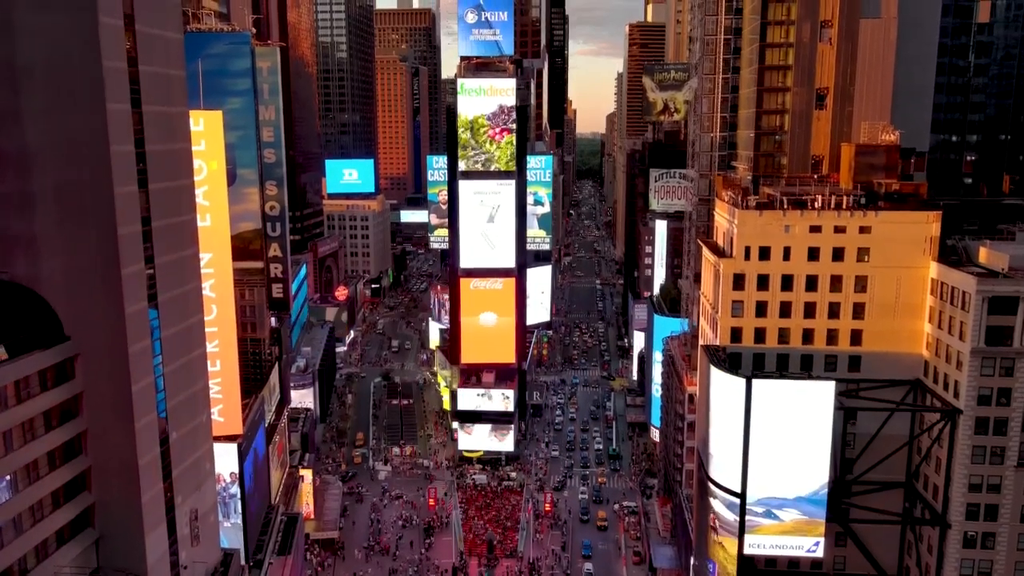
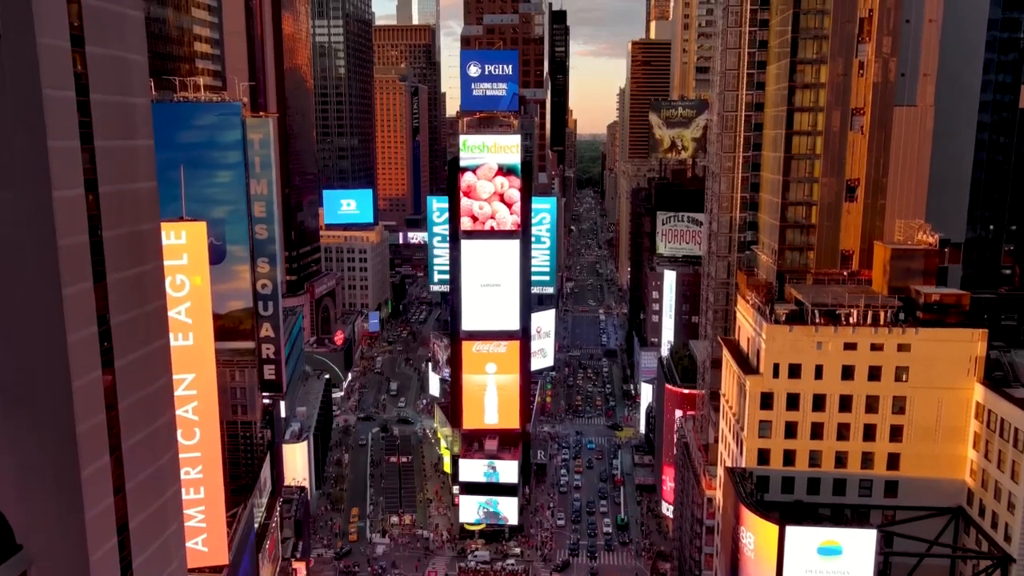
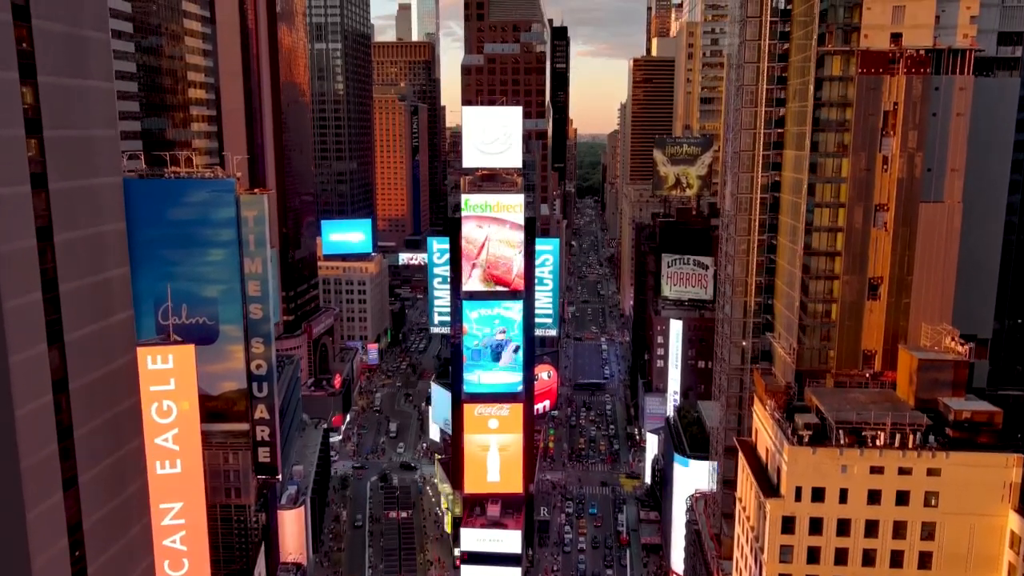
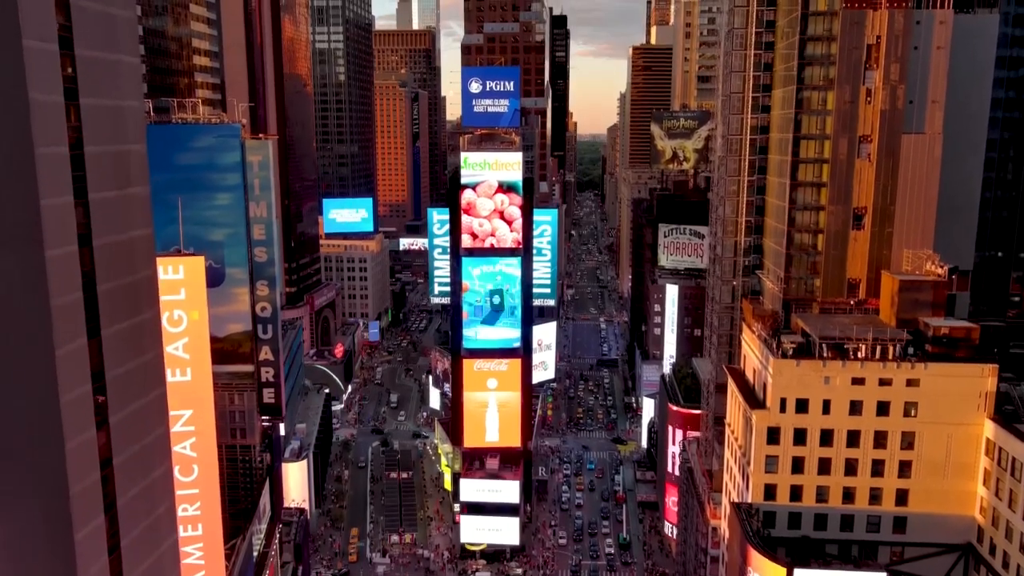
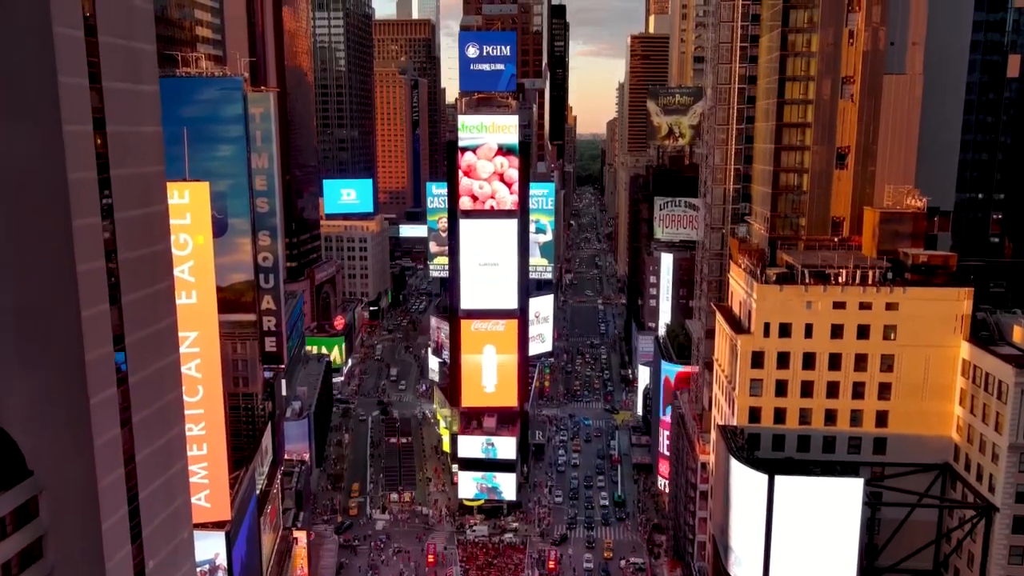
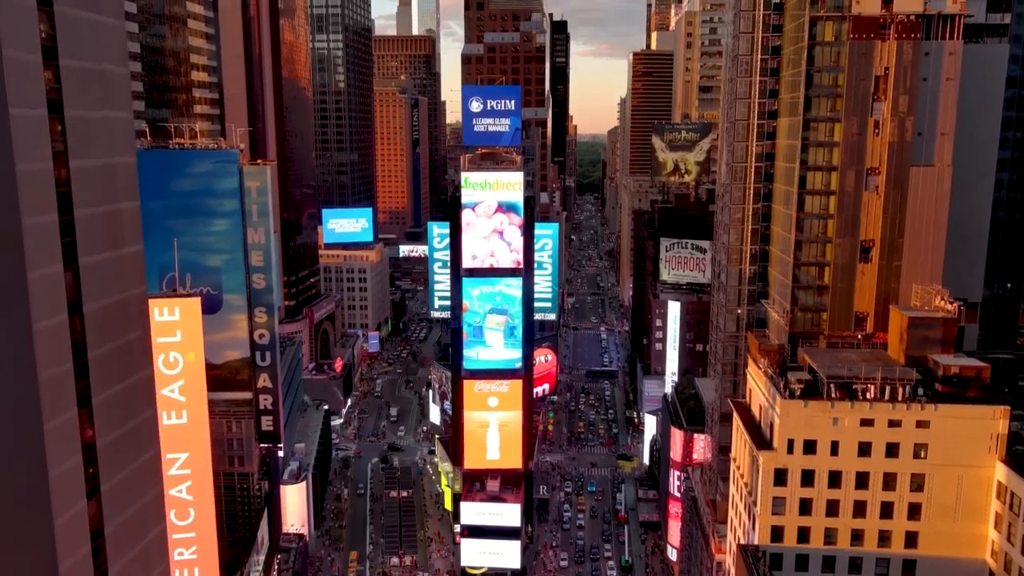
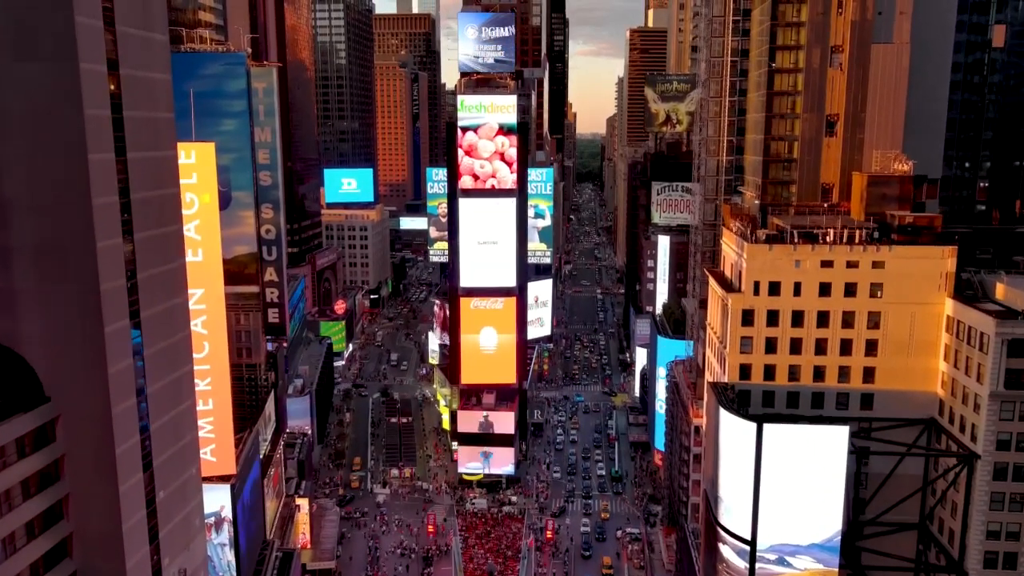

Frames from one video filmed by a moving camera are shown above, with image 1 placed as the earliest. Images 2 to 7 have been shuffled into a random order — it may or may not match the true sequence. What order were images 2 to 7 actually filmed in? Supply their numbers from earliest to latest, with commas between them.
7, 5, 2, 4, 6, 3
